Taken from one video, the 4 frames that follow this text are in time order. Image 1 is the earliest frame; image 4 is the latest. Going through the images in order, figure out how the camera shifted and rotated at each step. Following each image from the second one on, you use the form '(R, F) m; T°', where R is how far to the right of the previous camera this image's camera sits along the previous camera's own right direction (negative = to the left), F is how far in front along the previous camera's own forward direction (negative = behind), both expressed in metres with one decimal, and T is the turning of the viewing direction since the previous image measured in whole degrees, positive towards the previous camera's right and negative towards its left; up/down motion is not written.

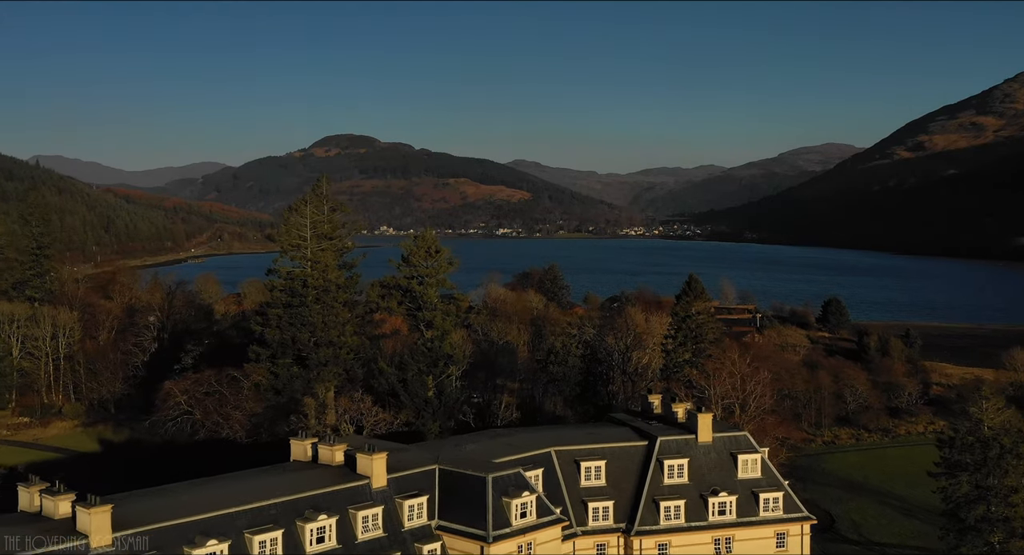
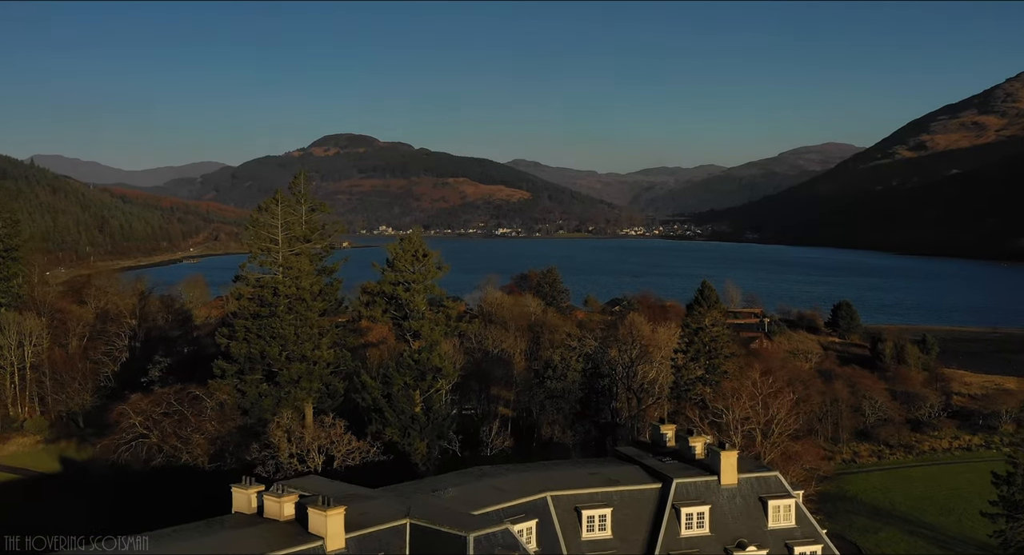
(+0.3, +3.1) m; 0°
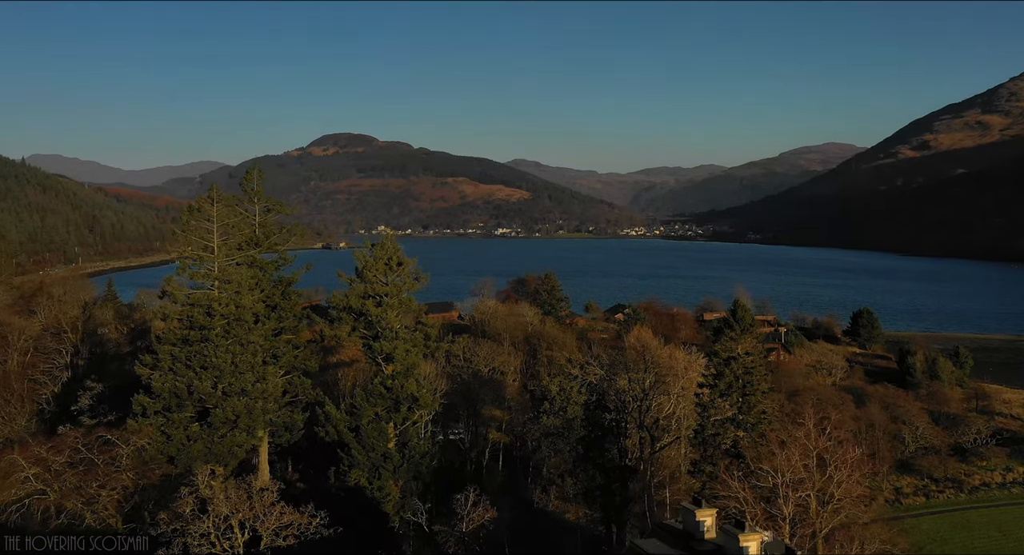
(+0.4, +5.3) m; 0°
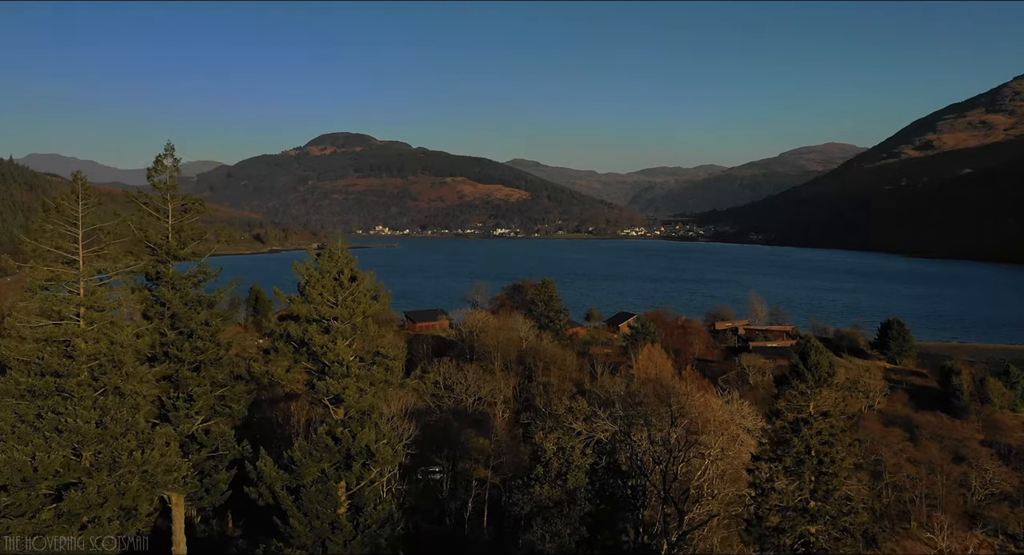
(+0.5, +6.5) m; 0°
